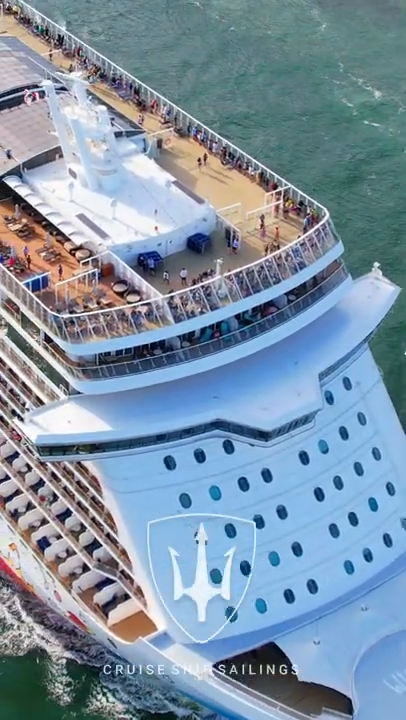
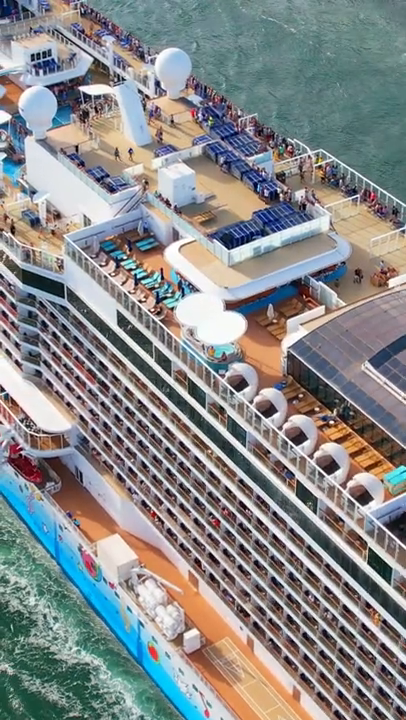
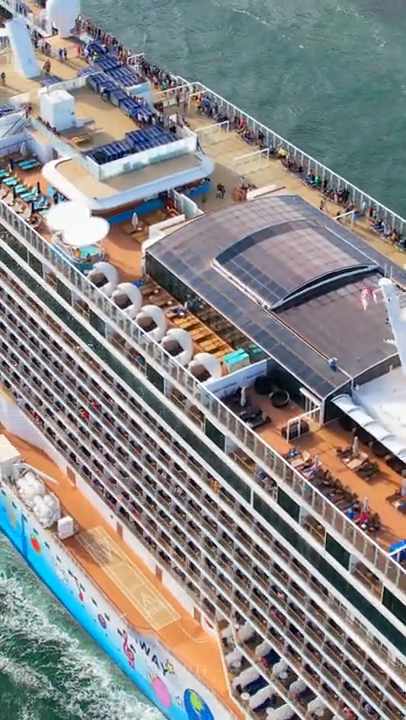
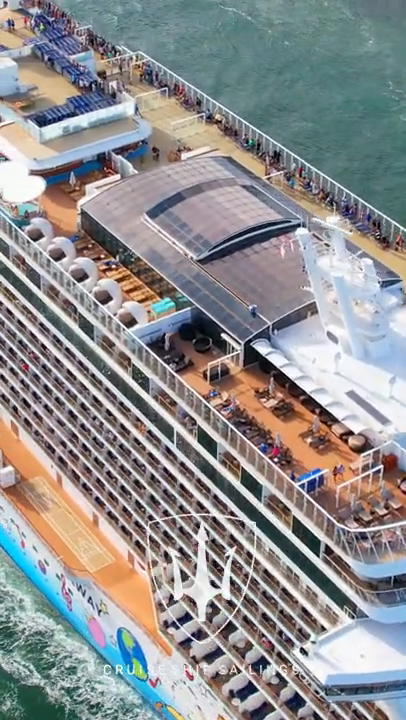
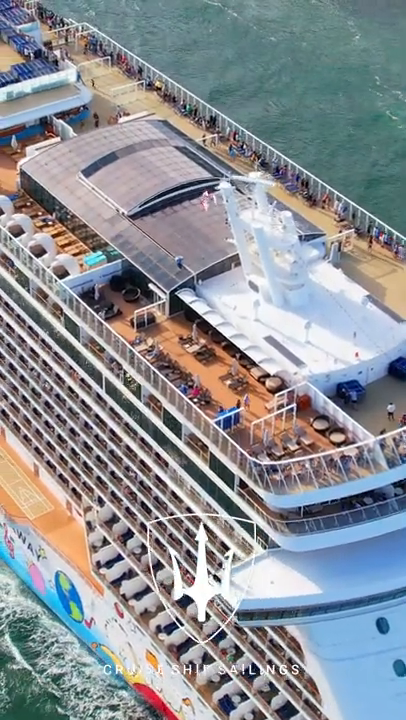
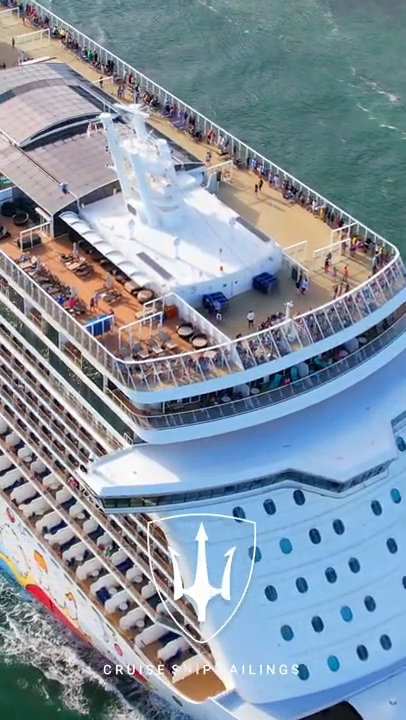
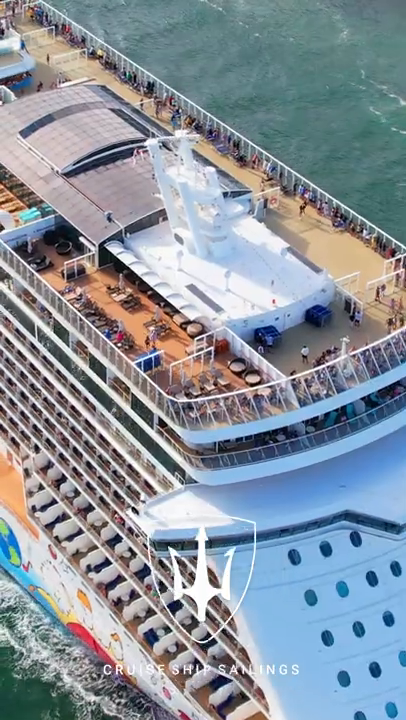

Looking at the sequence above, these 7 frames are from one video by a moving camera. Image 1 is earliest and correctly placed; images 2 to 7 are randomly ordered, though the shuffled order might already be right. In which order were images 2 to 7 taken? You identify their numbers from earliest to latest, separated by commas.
6, 7, 5, 4, 3, 2
